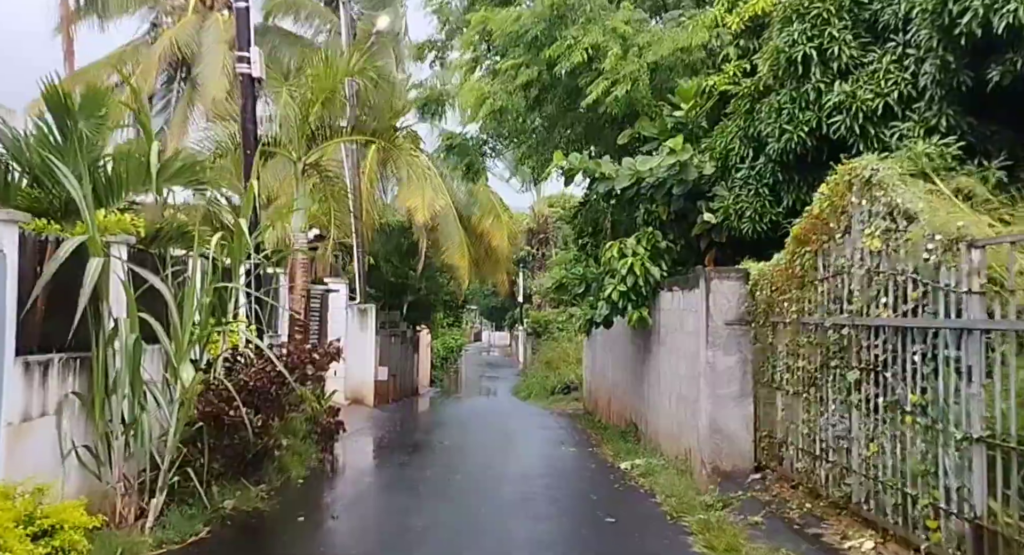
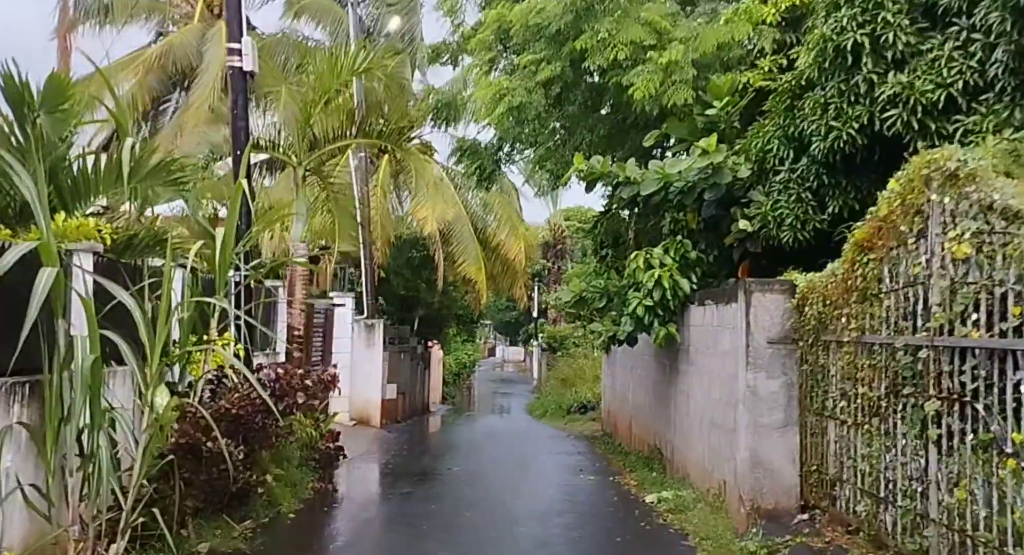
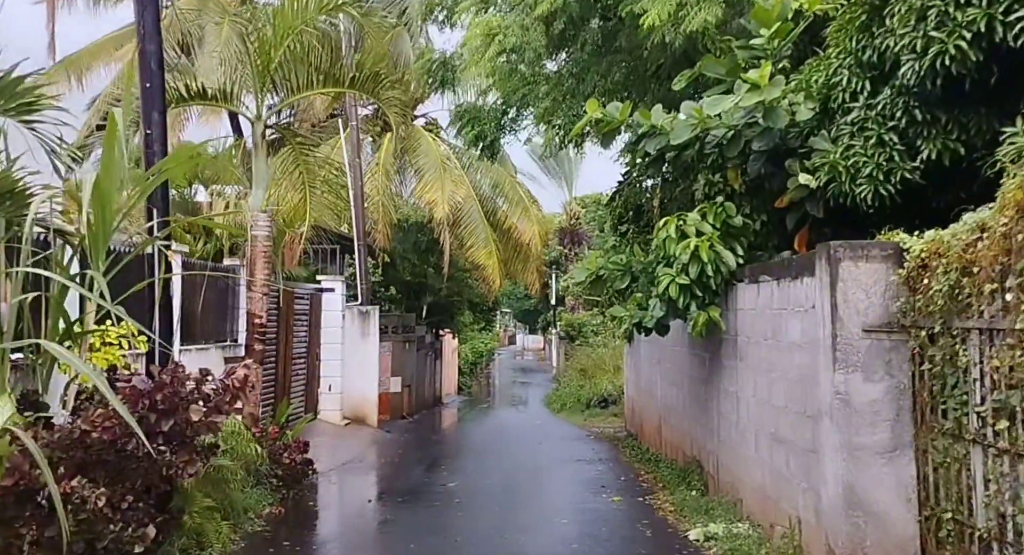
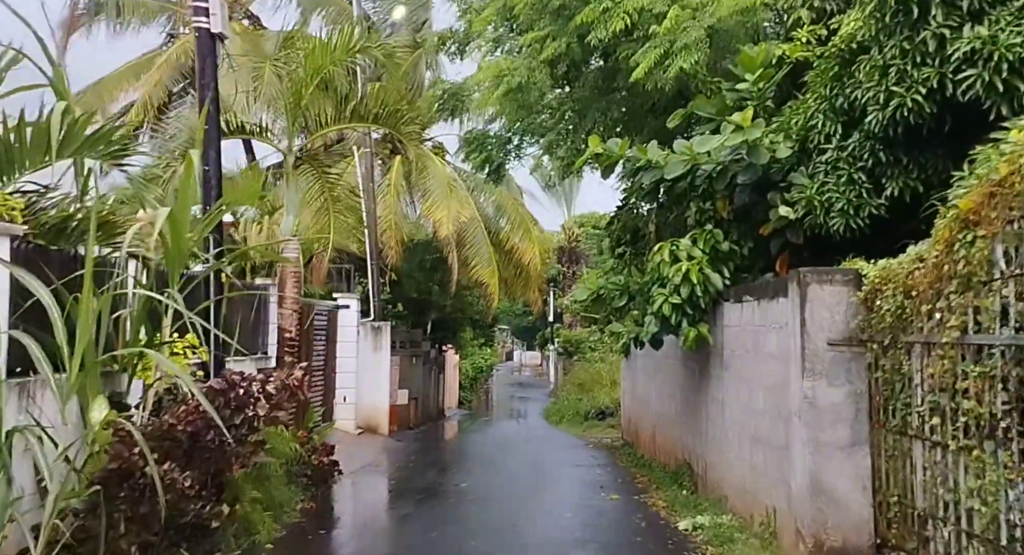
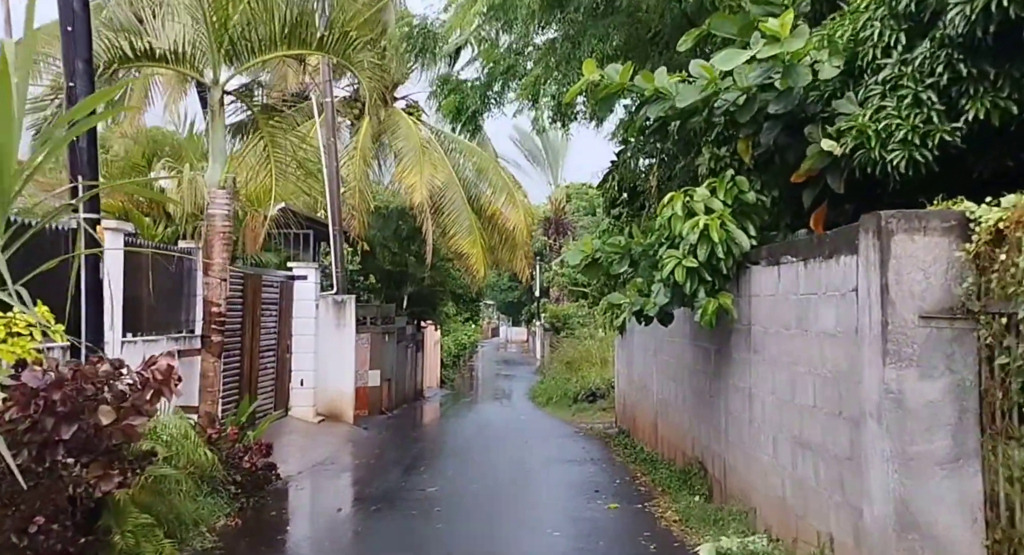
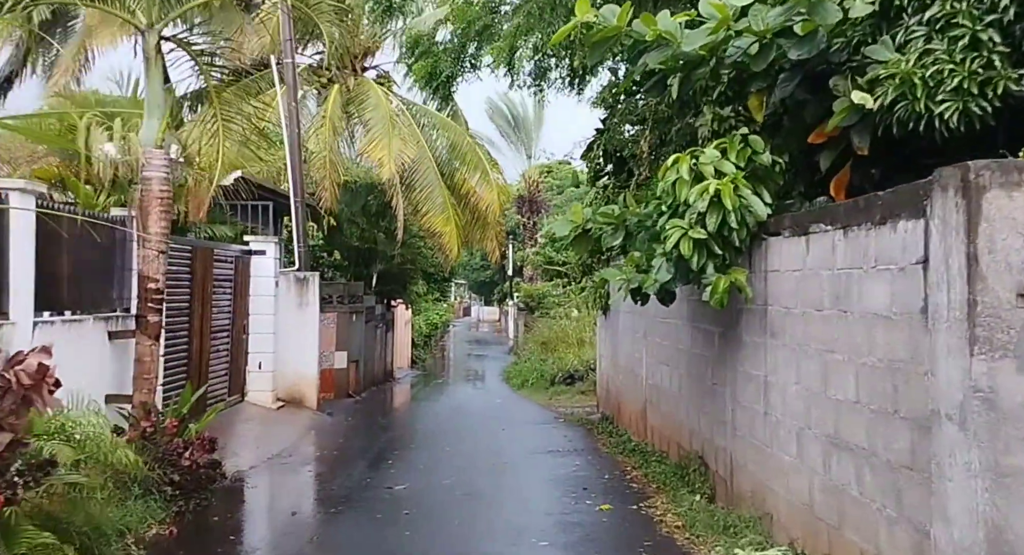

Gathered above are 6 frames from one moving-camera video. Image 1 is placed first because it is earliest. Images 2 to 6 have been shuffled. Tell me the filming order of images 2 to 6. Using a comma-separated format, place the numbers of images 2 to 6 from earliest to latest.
2, 4, 3, 5, 6
